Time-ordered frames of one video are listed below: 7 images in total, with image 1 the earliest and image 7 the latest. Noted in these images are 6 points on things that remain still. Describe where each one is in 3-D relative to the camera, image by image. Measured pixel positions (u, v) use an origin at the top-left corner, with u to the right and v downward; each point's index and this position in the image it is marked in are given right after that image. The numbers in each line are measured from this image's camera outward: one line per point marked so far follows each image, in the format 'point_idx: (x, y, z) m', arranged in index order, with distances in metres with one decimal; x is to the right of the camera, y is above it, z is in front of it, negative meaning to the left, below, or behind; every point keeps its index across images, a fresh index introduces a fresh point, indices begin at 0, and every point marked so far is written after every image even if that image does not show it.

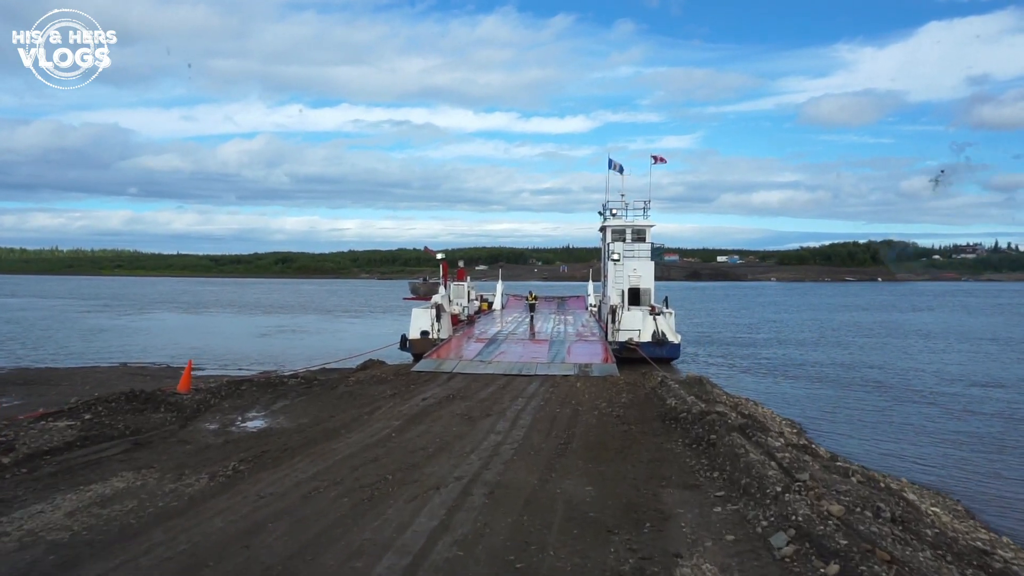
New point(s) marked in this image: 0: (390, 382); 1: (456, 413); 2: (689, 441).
0: (-2.7, -2.1, +15.7) m
1: (-0.9, -2.1, +11.5) m
2: (+2.3, -2.0, +9.2) m
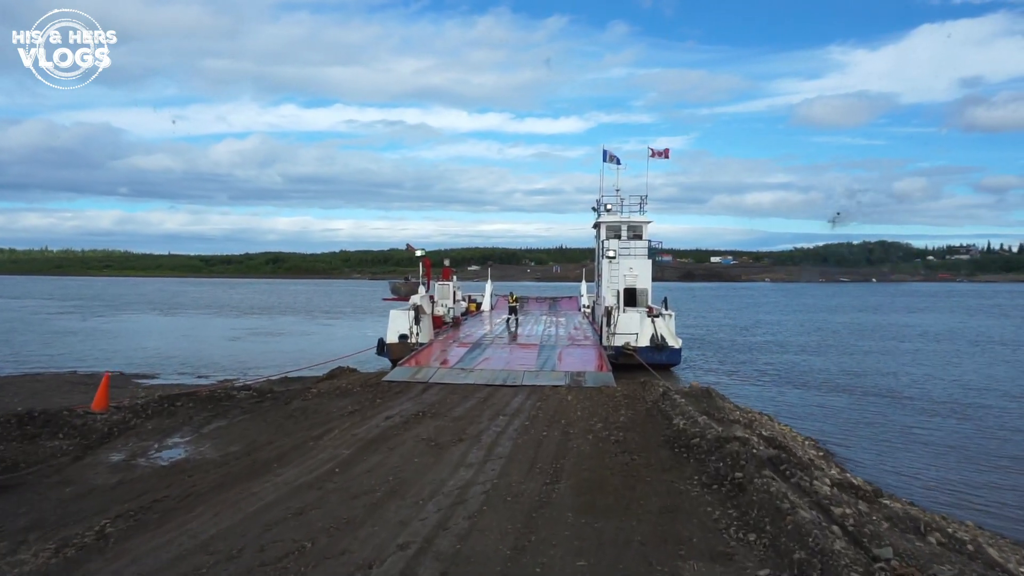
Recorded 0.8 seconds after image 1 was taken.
0: (-3.1, -2.1, +13.7) m
1: (-1.3, -2.1, +9.6) m
2: (+2.1, -2.0, +7.3) m
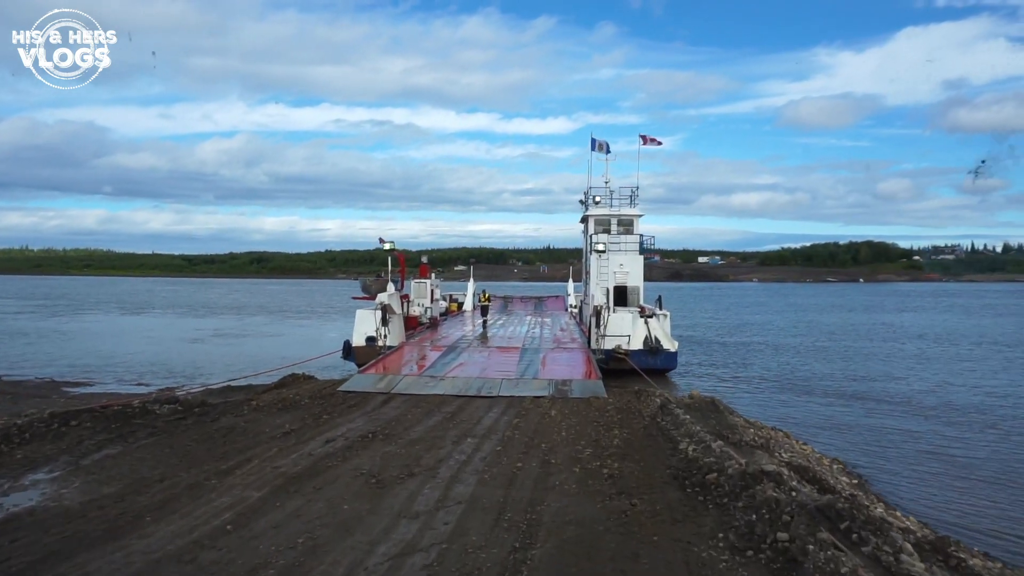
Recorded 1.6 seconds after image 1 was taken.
0: (-3.5, -2.1, +11.6) m
1: (-1.6, -2.0, +7.5) m
2: (+1.7, -1.9, +5.3) m
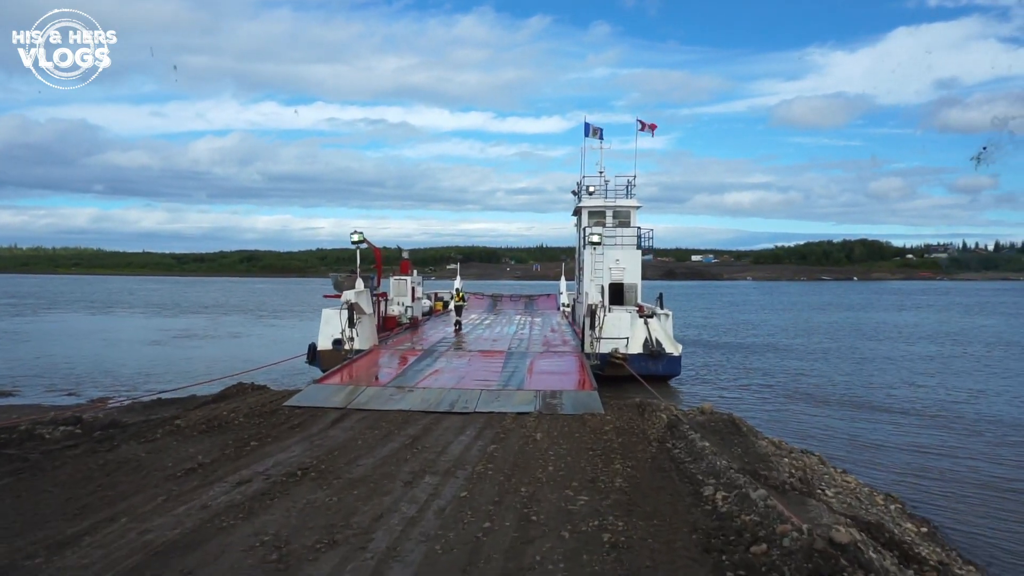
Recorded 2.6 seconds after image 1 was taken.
0: (-3.9, -2.0, +9.5) m
1: (-1.9, -1.9, +5.3) m
2: (+1.5, -1.9, +3.2) m
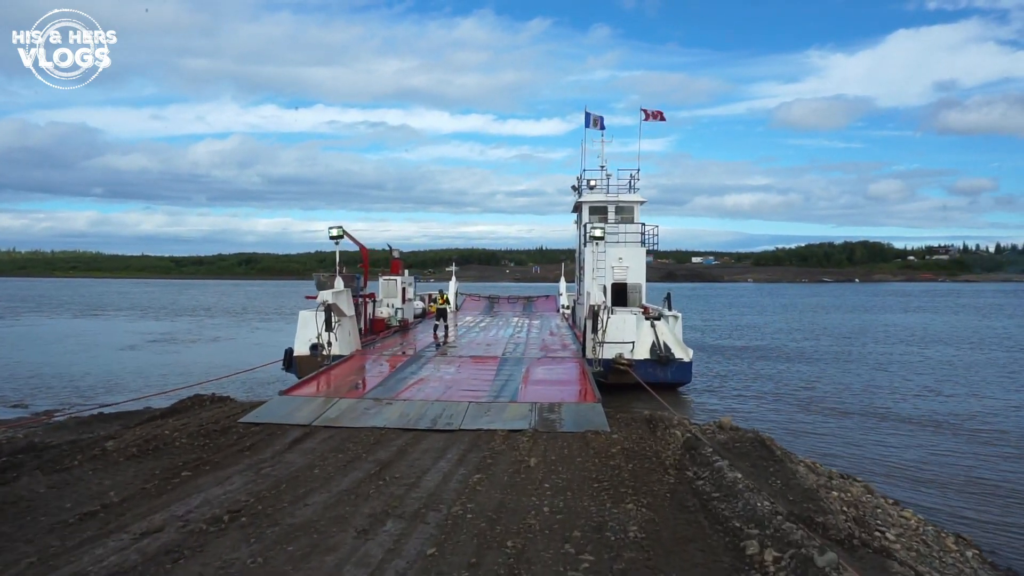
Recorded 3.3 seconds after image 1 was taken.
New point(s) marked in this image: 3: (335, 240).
0: (-4.0, -1.9, +7.9) m
1: (-2.0, -1.9, +3.8) m
2: (+1.3, -1.8, +1.6) m
3: (-4.0, +1.1, +15.8) m
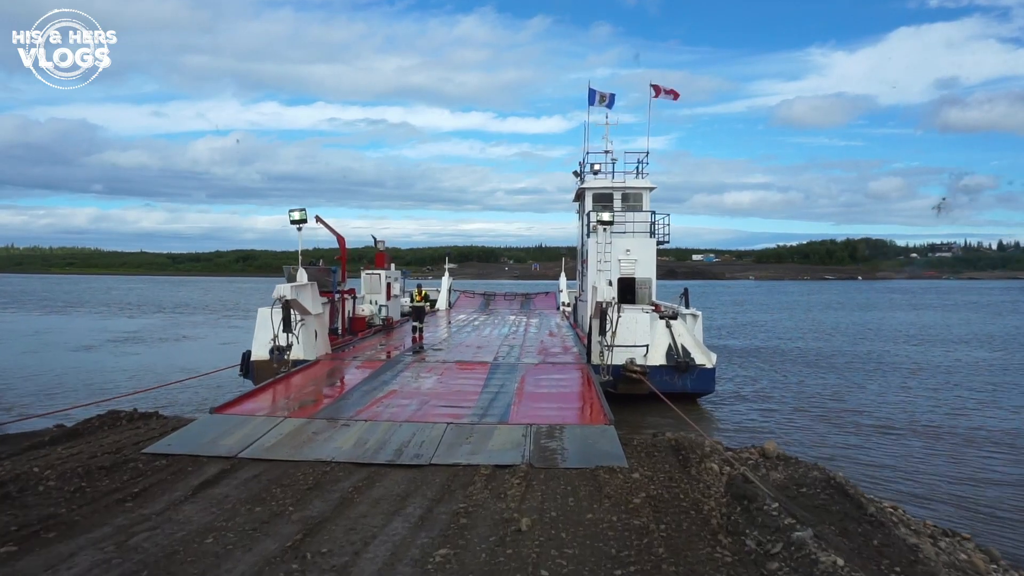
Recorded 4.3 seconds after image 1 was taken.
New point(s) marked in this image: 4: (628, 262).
0: (-4.1, -1.8, +5.6) m
1: (-2.2, -1.8, +1.5) m
2: (+1.2, -1.7, -0.7) m
3: (-4.2, +1.2, +13.5) m
4: (+3.3, +0.7, +19.7) m
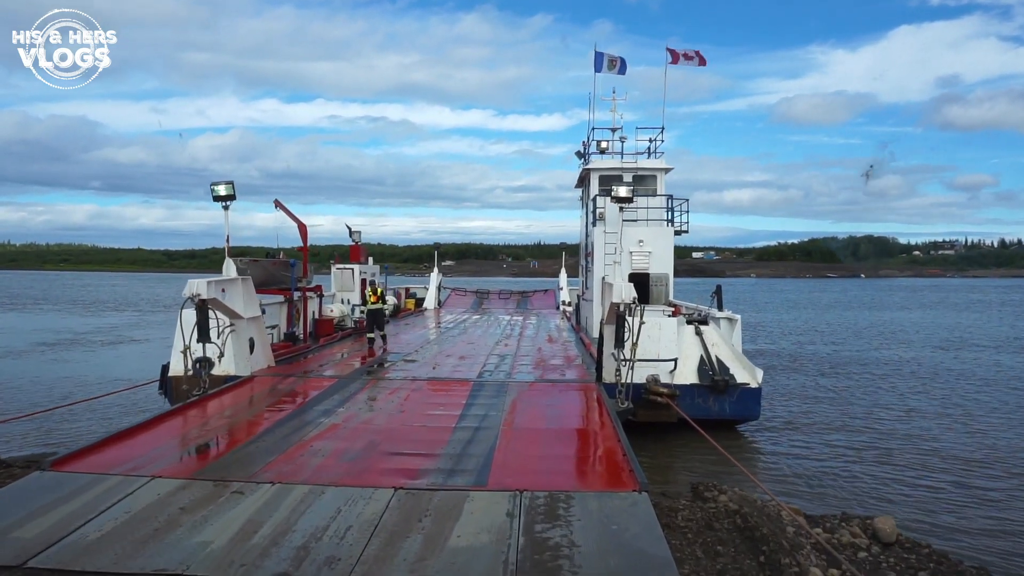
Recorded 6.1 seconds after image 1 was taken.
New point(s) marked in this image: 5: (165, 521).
0: (-4.3, -1.8, +2.6) m
1: (-2.3, -1.8, -1.5) m
2: (+1.1, -1.7, -3.7) m
3: (-4.3, +1.3, +10.4) m
4: (+3.2, +0.8, +16.7) m
5: (-2.6, -1.7, +5.2) m
